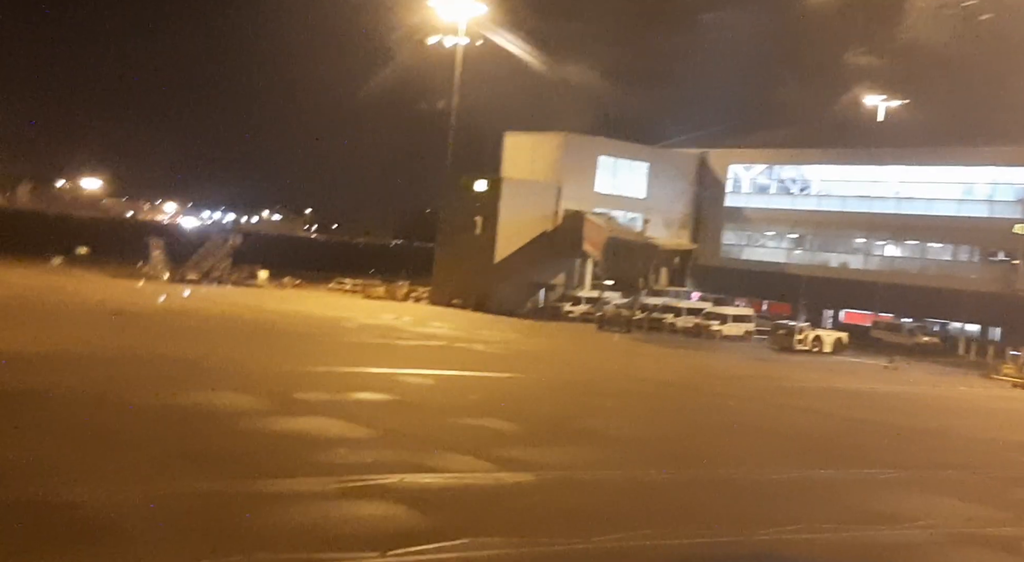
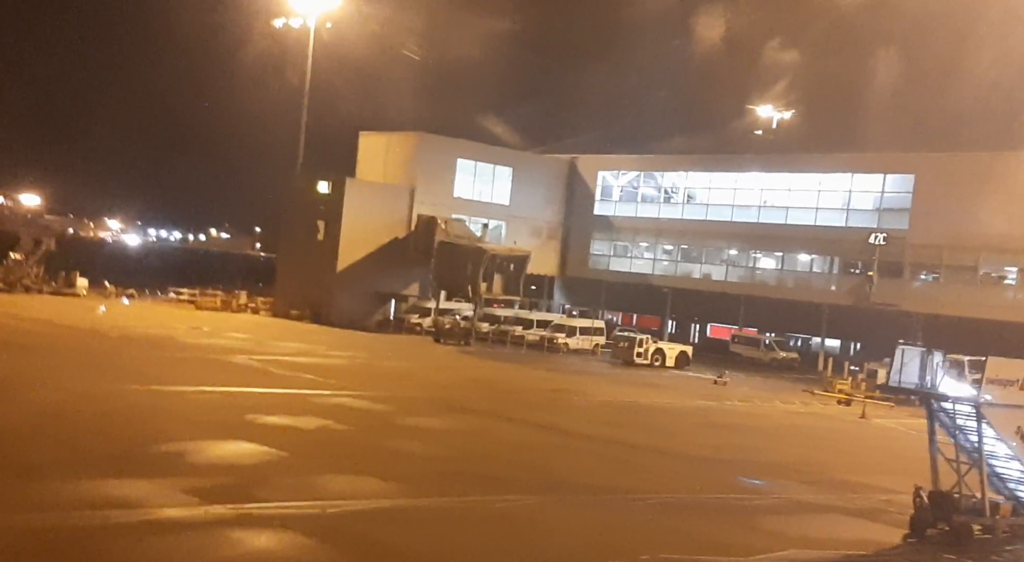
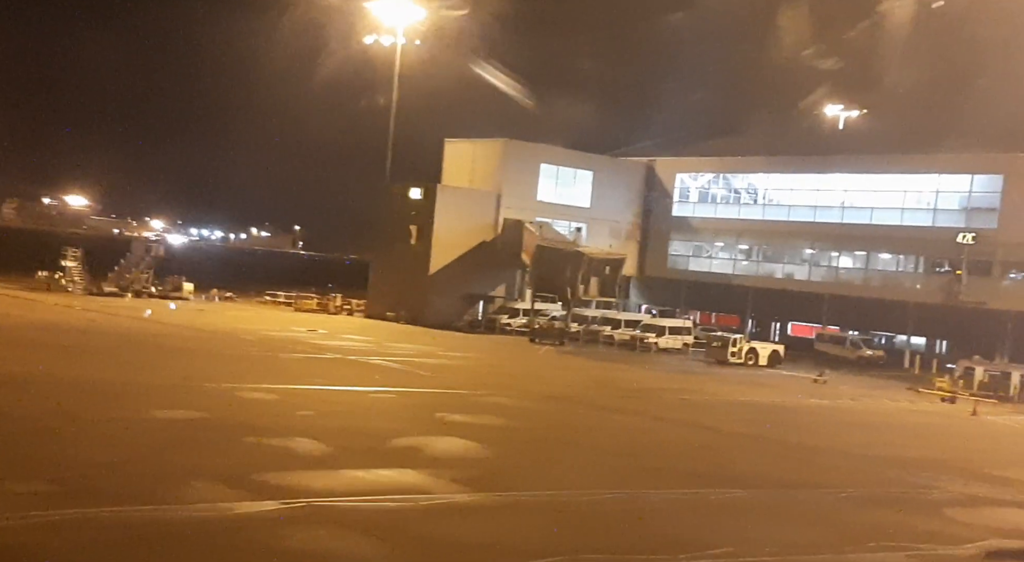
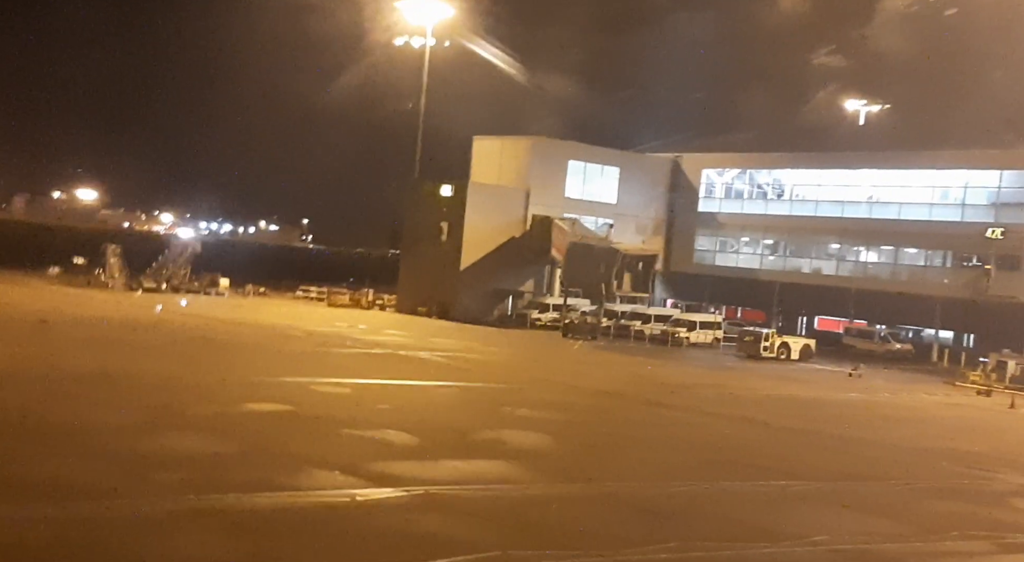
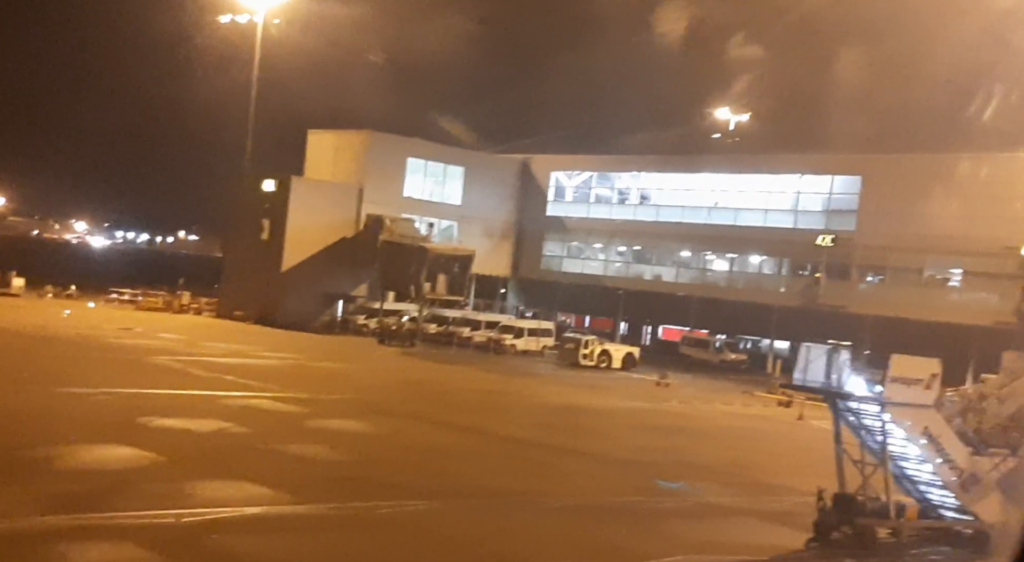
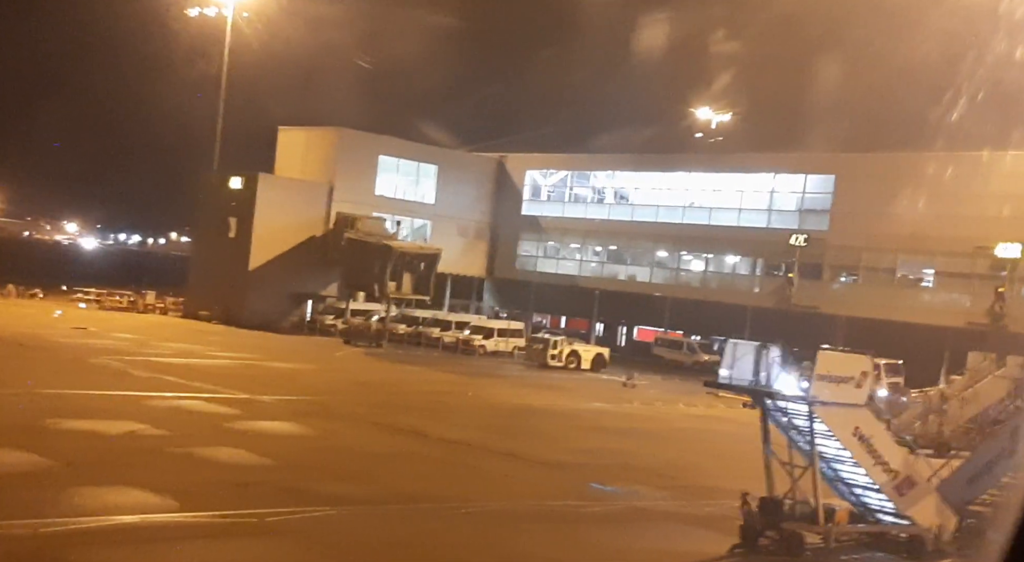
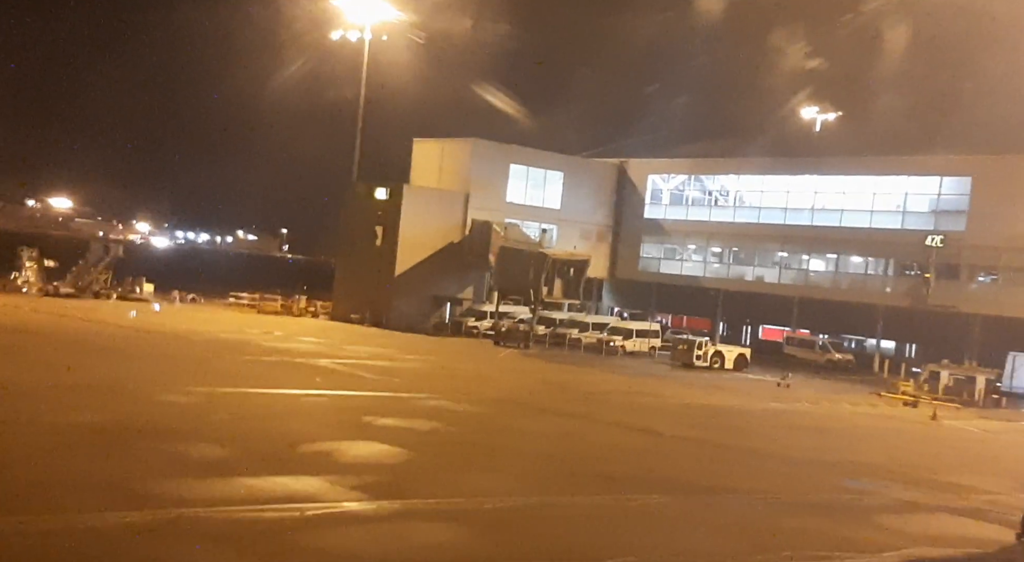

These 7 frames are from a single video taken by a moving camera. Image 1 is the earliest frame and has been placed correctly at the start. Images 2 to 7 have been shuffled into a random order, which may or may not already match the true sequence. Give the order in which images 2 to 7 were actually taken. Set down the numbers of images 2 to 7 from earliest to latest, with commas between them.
4, 3, 7, 2, 5, 6
